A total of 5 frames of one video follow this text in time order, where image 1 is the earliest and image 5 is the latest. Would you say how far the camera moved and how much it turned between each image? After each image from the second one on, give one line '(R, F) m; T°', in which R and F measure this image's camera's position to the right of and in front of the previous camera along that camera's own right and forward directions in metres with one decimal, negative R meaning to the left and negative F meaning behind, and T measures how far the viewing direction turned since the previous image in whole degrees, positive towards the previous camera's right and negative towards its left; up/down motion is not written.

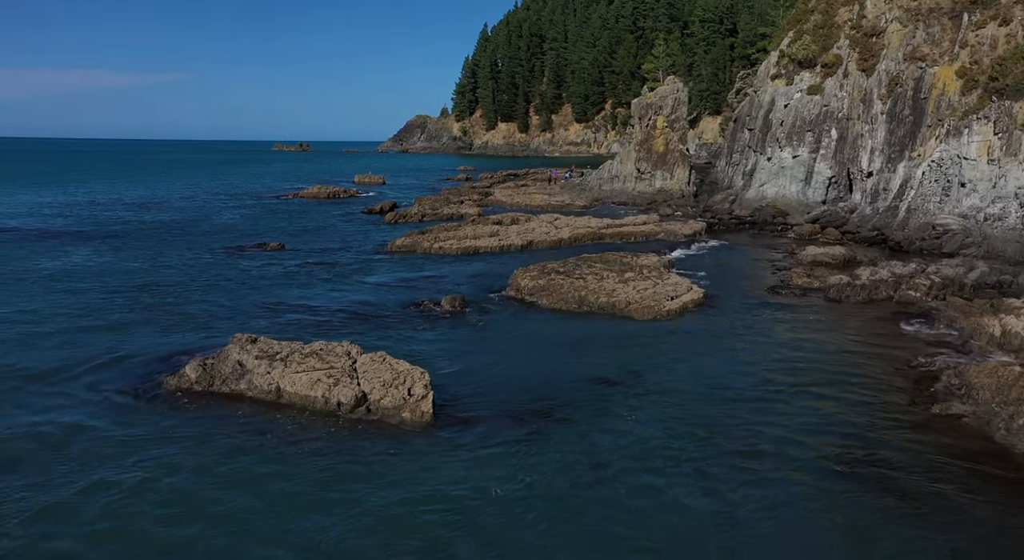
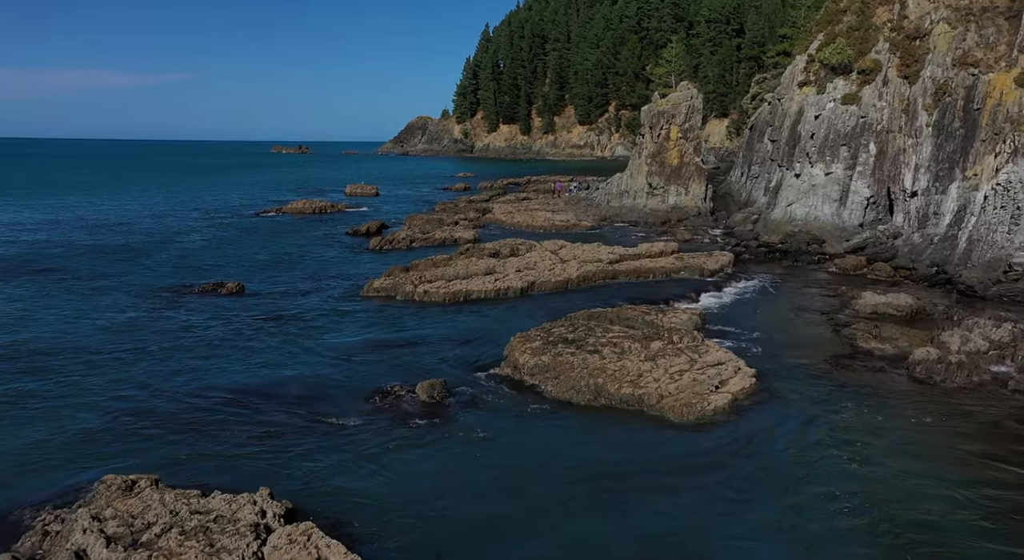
(+0.1, +4.5) m; 0°
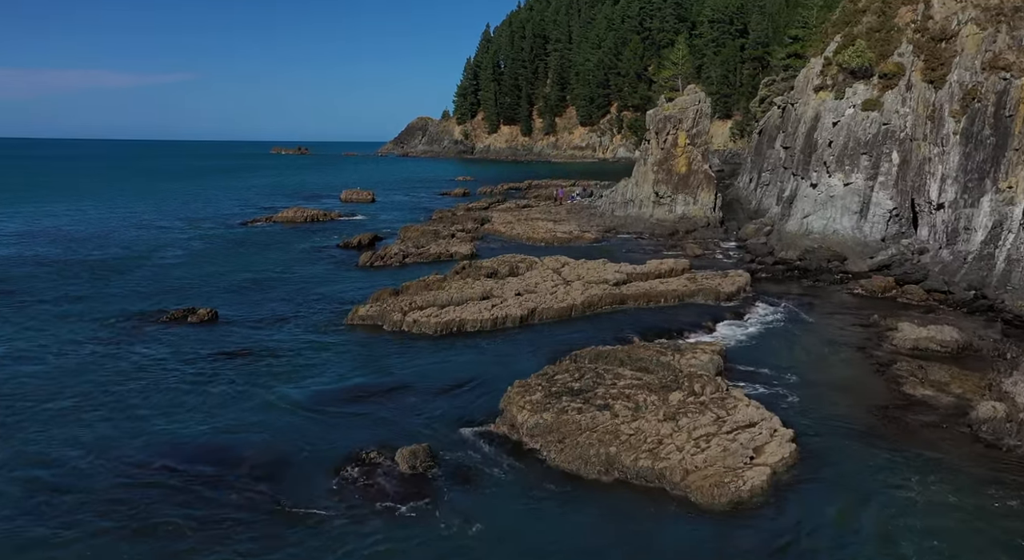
(+0.1, +2.3) m; 0°
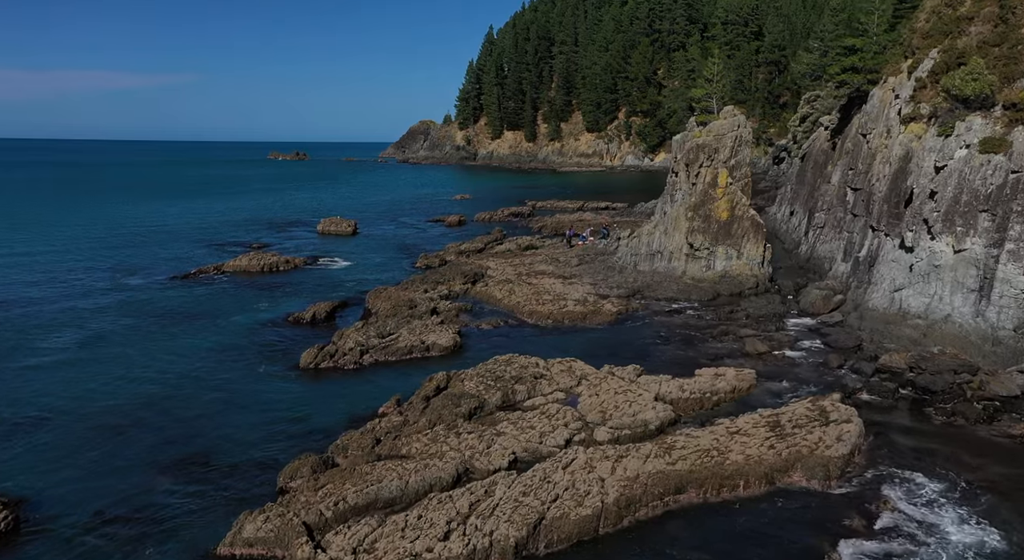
(+0.3, +9.3) m; 0°
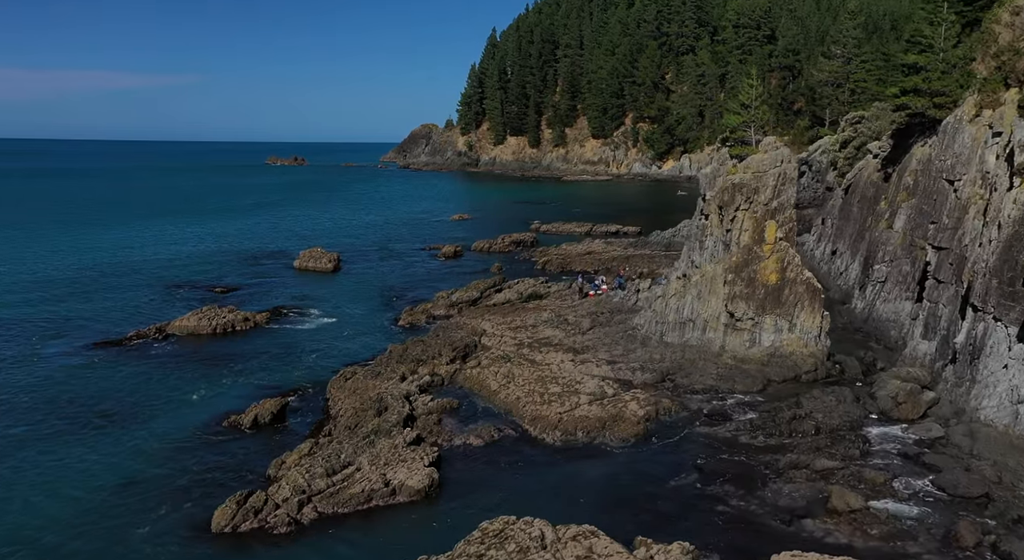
(+0.2, +7.2) m; 0°
